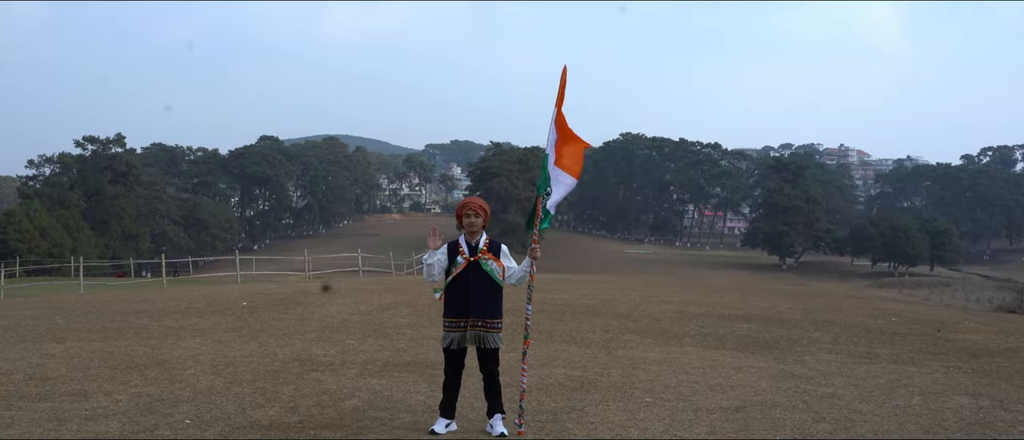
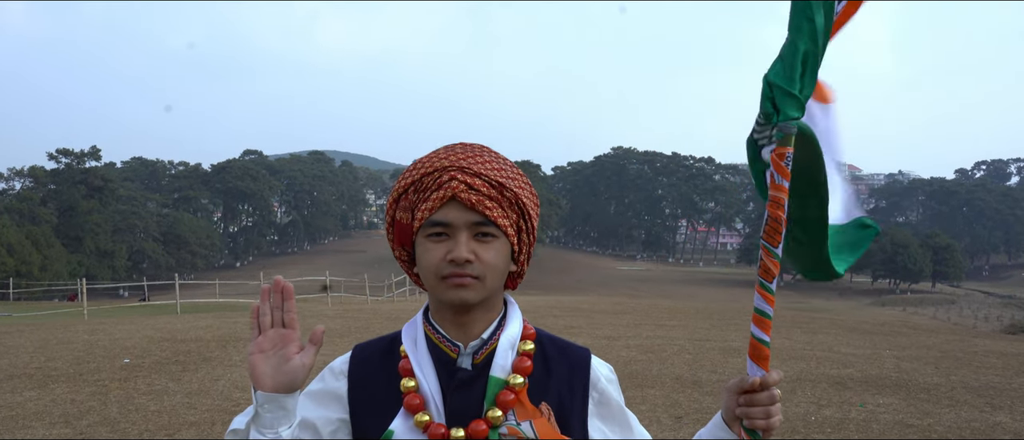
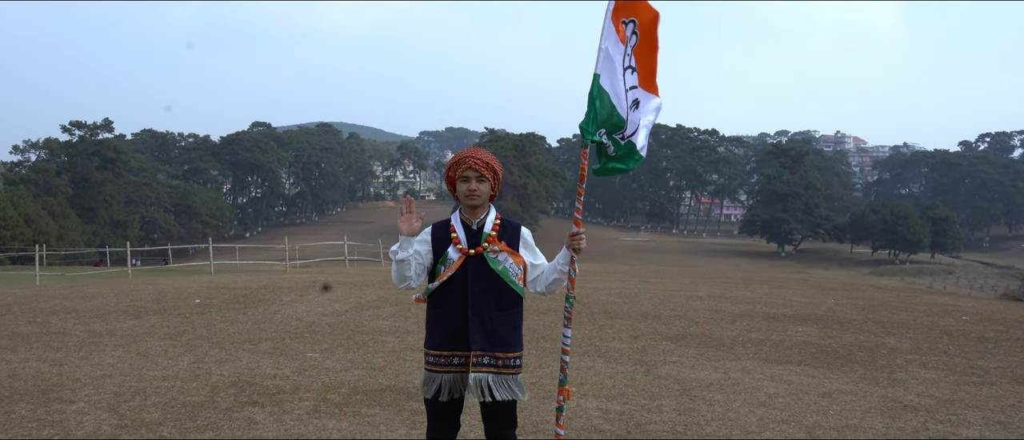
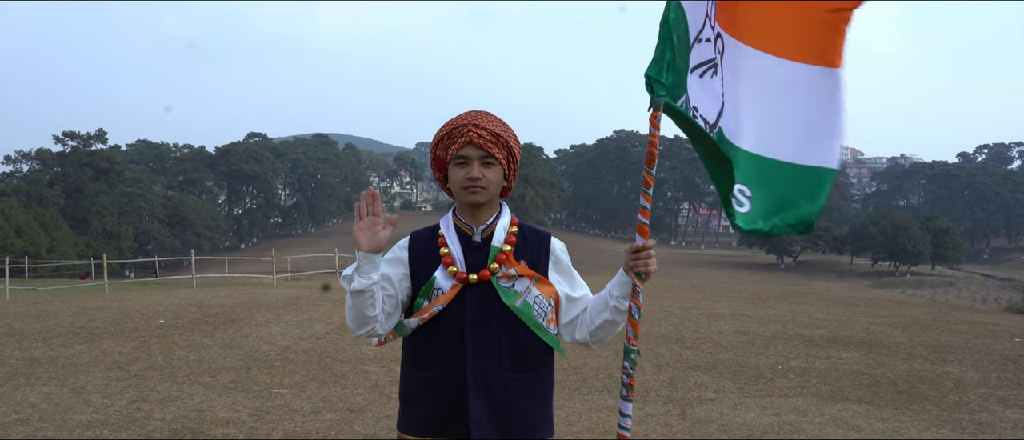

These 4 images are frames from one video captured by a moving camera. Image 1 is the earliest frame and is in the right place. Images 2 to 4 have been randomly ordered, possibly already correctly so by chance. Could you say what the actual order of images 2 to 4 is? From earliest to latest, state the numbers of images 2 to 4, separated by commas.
3, 4, 2
